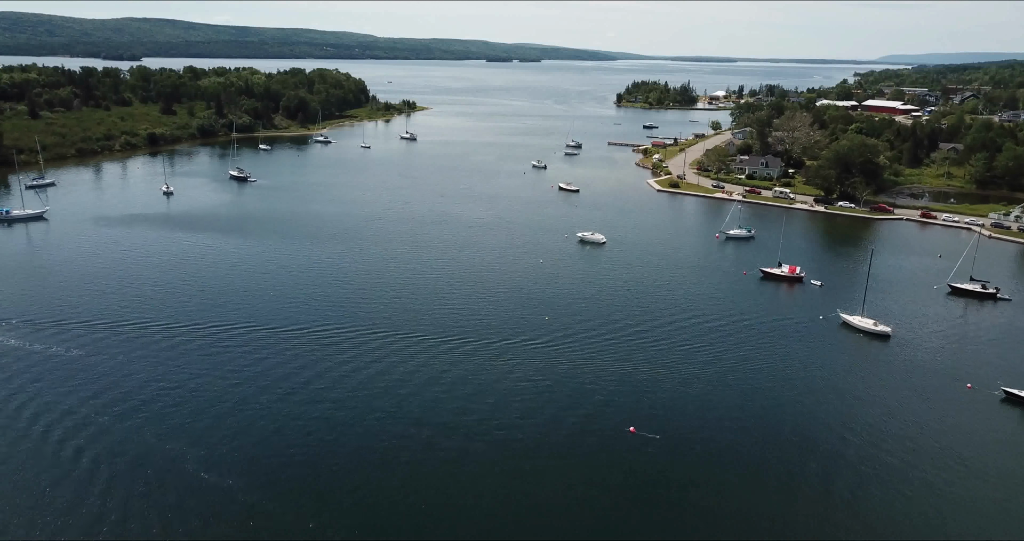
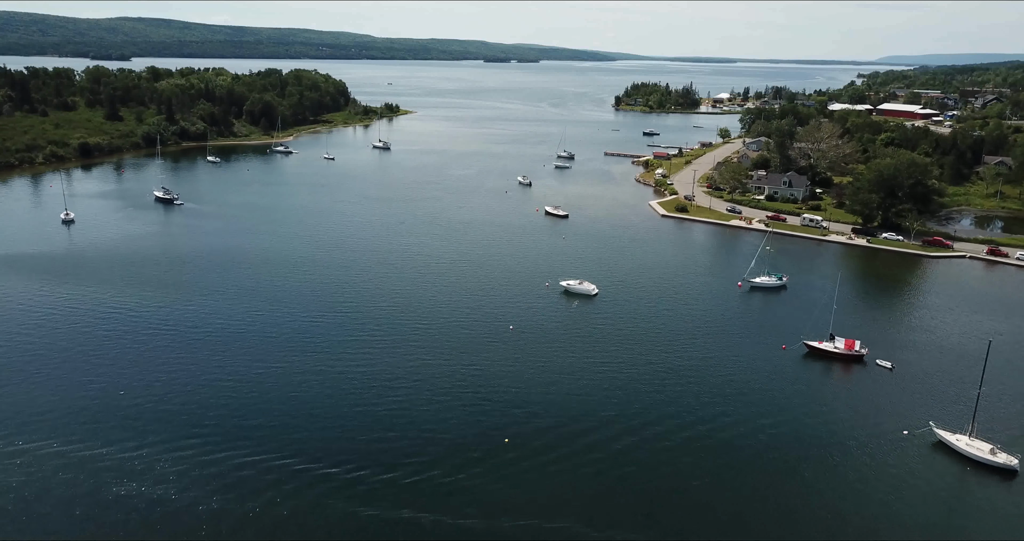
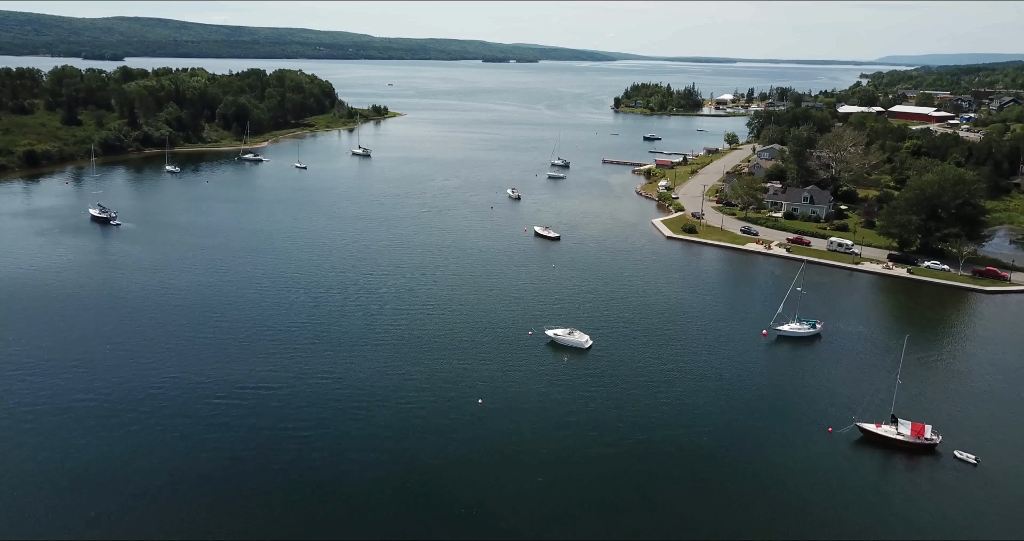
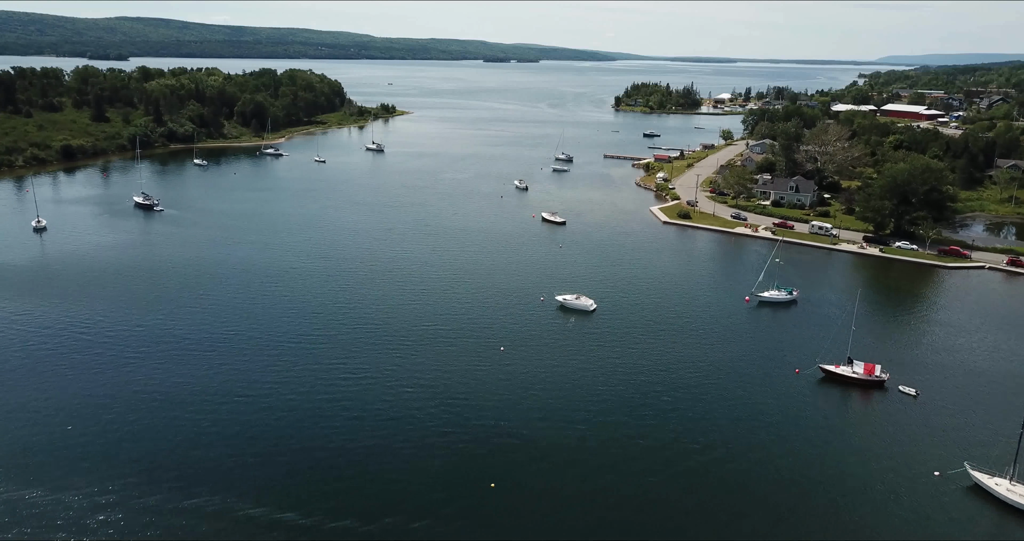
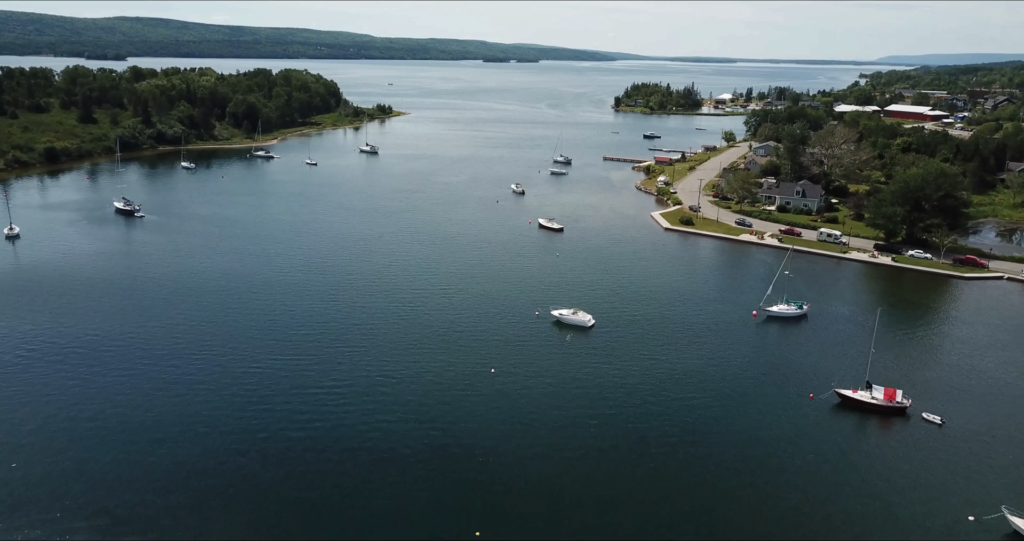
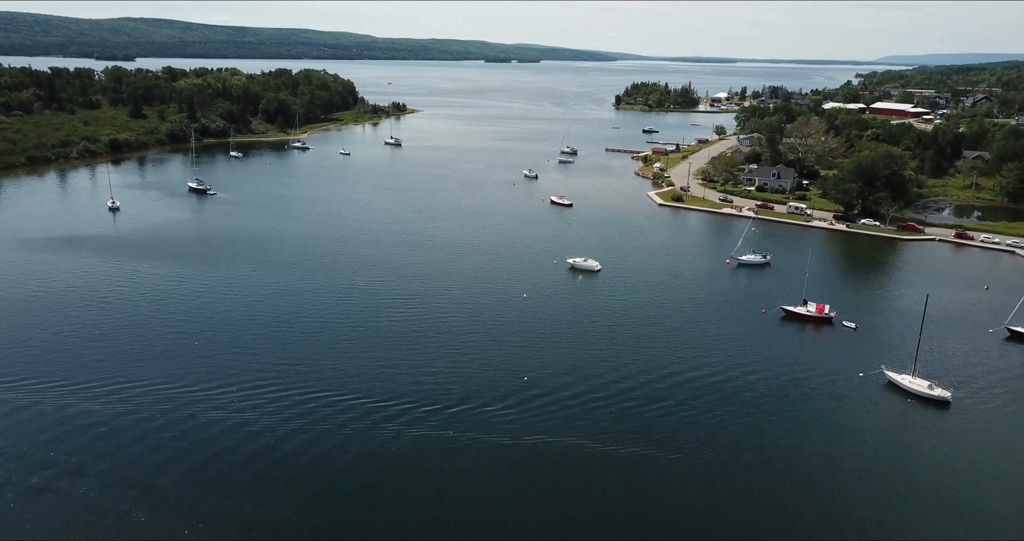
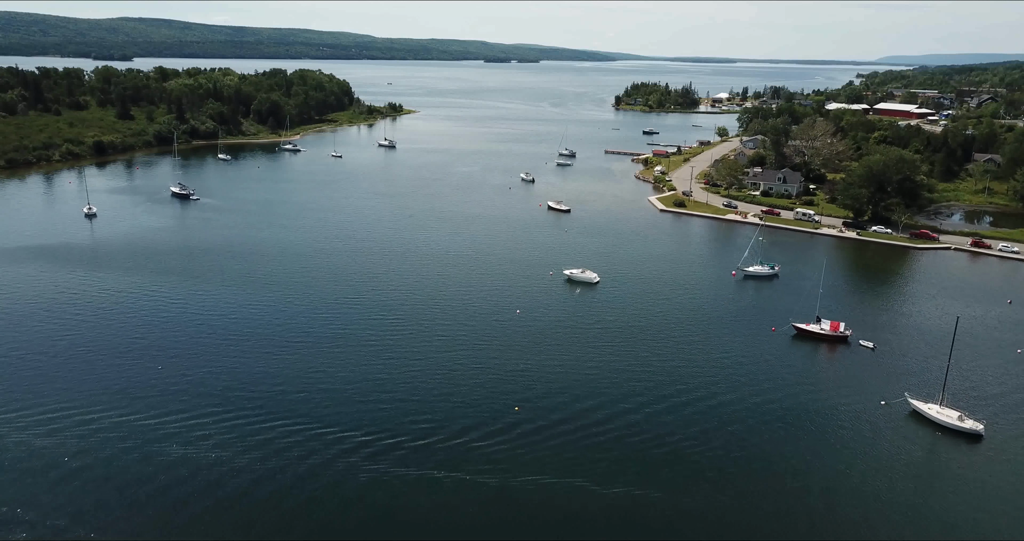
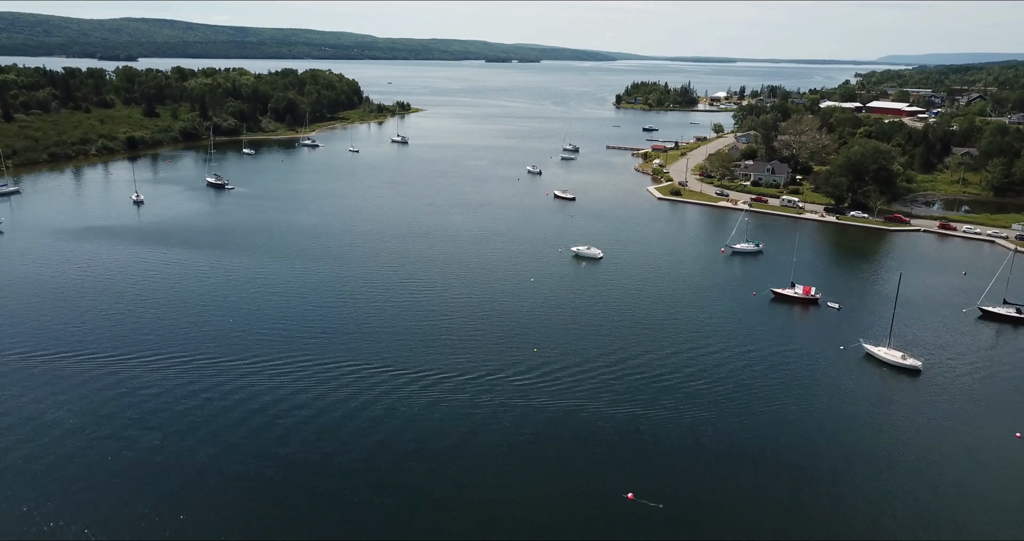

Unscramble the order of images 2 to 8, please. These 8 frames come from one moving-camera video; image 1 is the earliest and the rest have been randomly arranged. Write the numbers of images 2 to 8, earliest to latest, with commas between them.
8, 6, 7, 2, 4, 5, 3
